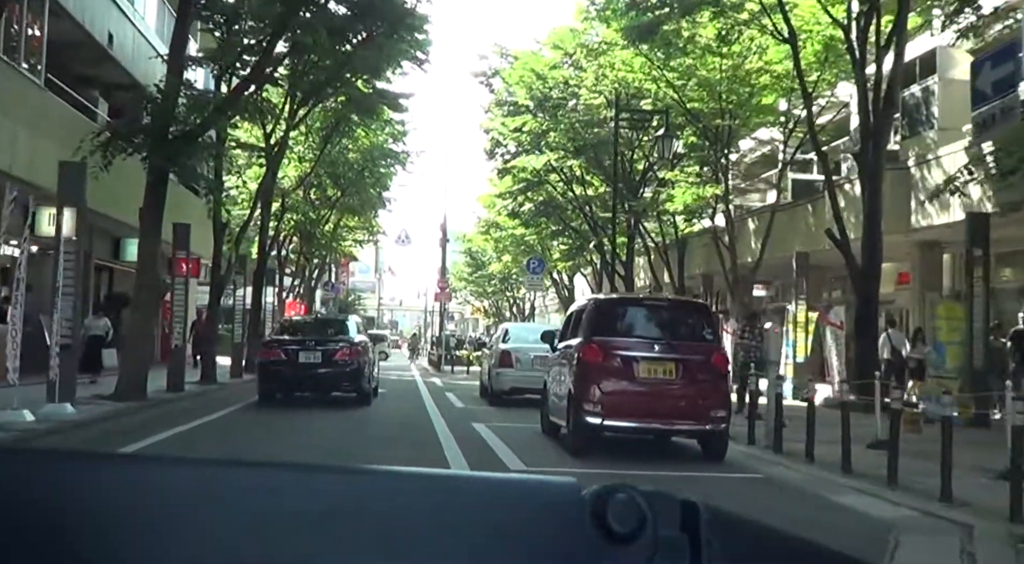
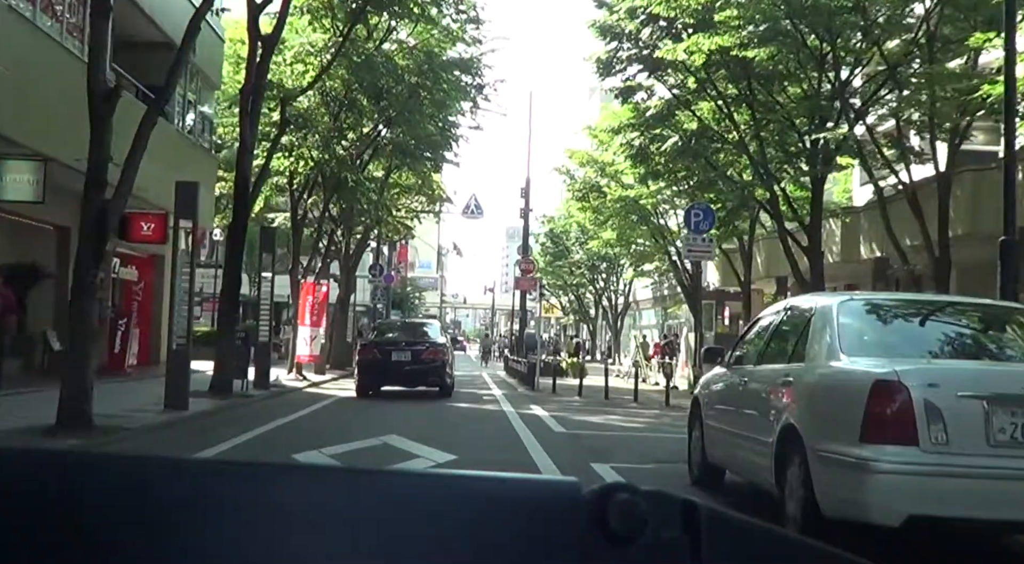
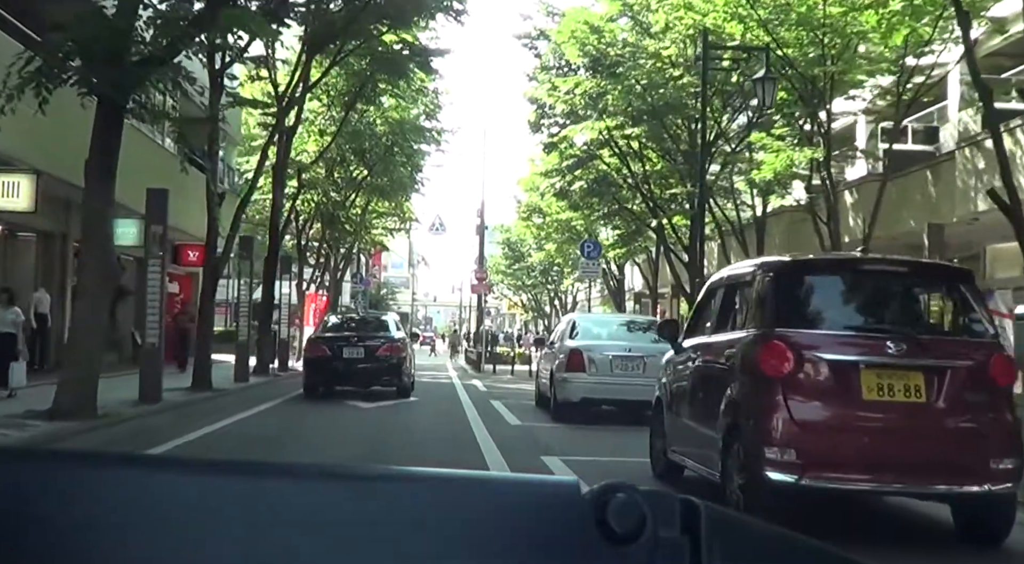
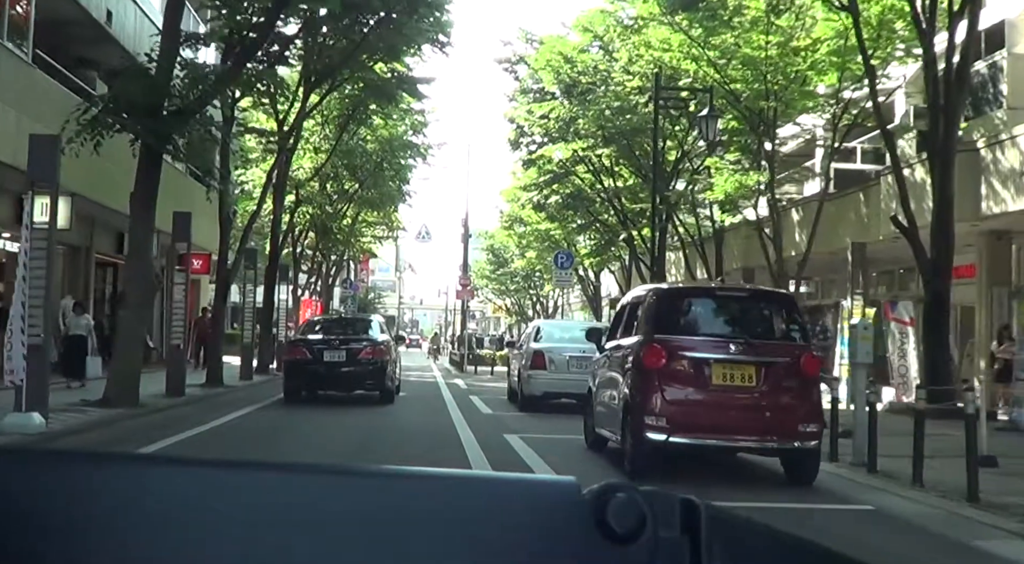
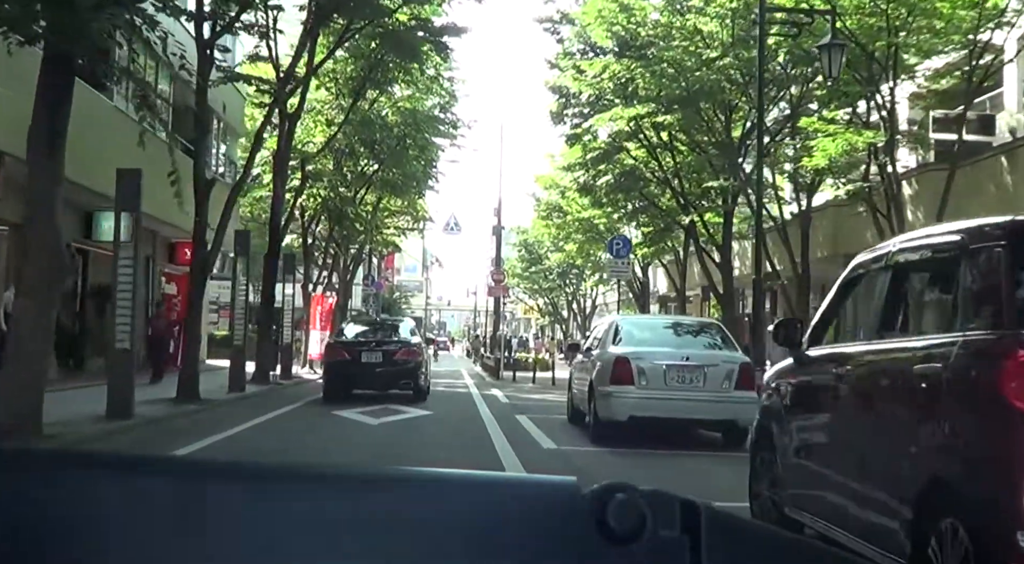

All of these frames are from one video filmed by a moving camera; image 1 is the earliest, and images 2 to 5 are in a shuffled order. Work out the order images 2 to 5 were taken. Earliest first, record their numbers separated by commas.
4, 3, 5, 2
